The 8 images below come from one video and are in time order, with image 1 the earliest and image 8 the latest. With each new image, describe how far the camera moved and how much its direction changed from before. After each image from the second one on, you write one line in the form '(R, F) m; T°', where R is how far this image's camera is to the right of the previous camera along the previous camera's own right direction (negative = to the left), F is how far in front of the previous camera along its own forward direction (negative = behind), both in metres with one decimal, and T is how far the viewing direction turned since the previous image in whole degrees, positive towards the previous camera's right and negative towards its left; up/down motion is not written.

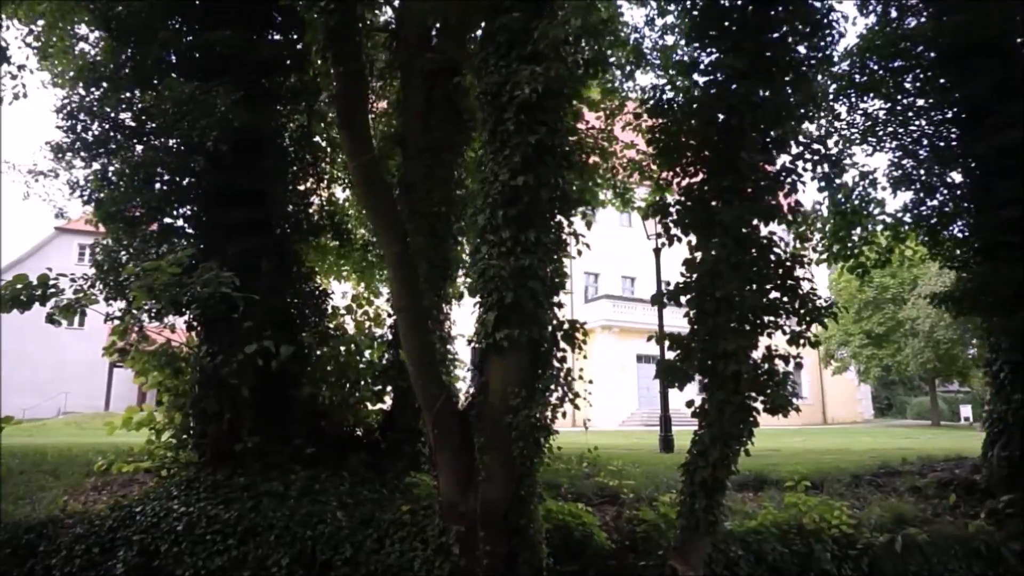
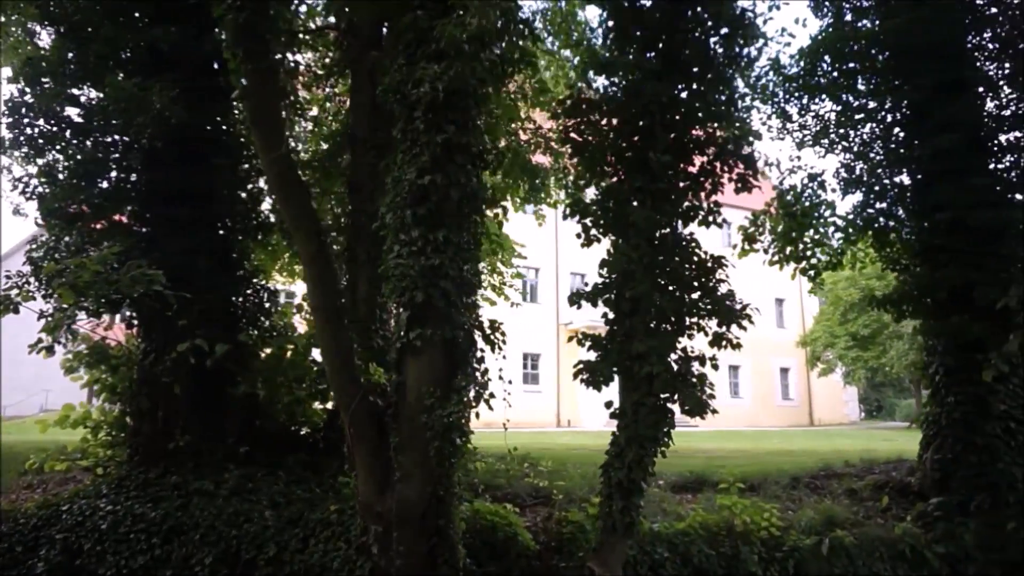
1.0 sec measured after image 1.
(+0.7, 0.0) m; 0°
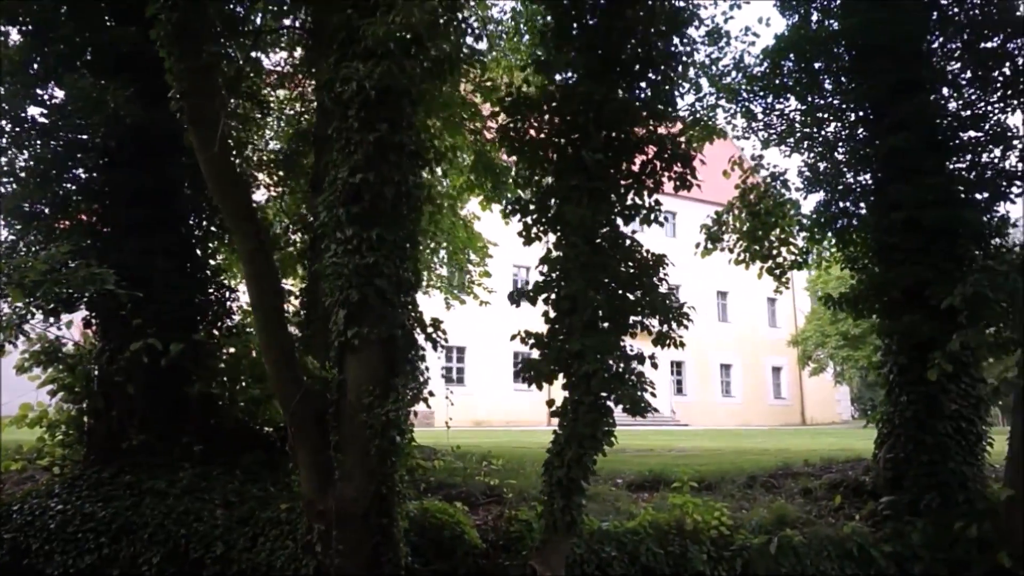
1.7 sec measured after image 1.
(+0.5, 0.0) m; 0°
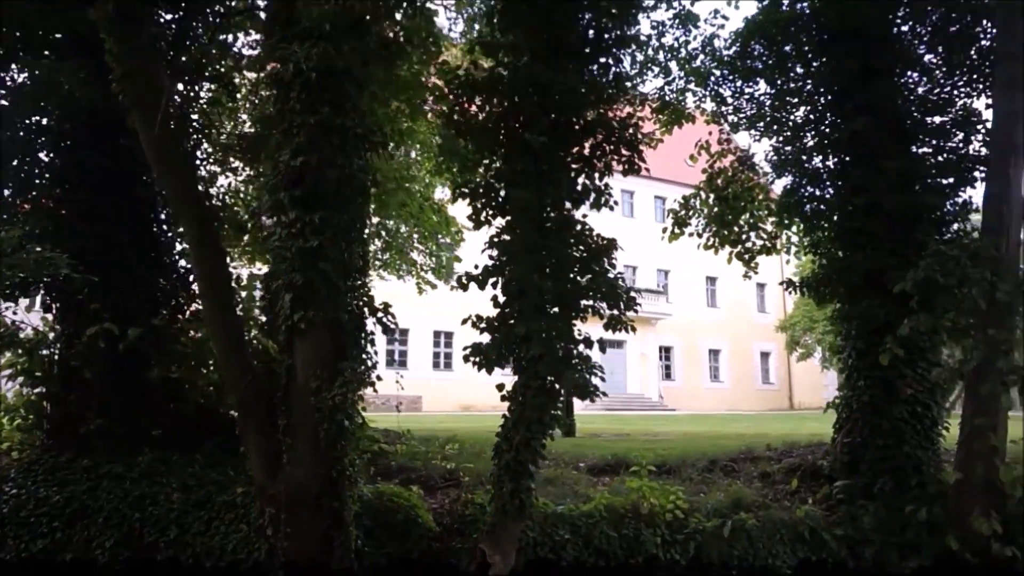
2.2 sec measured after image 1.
(+0.4, 0.0) m; 0°
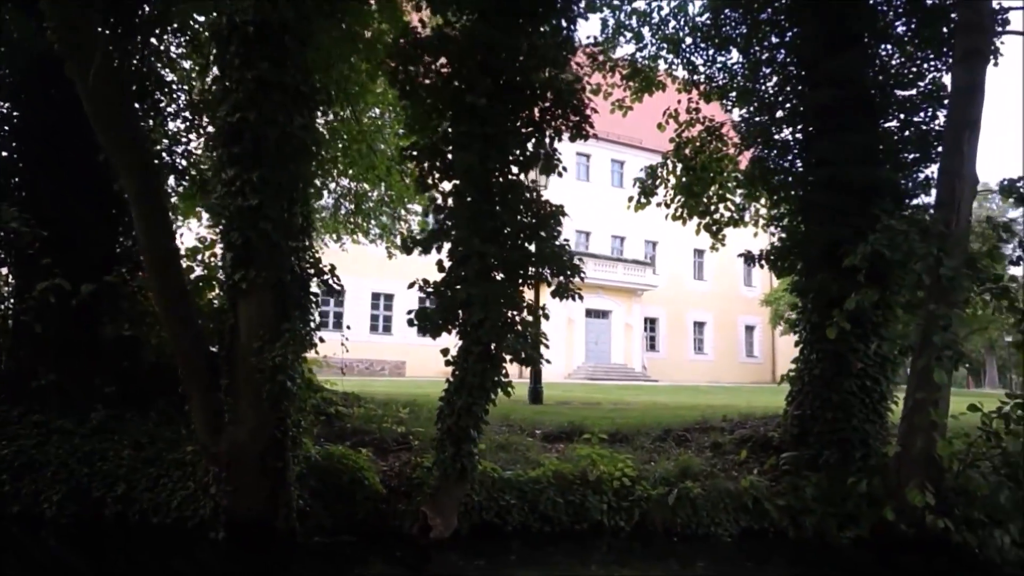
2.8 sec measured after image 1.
(+0.4, 0.0) m; +1°
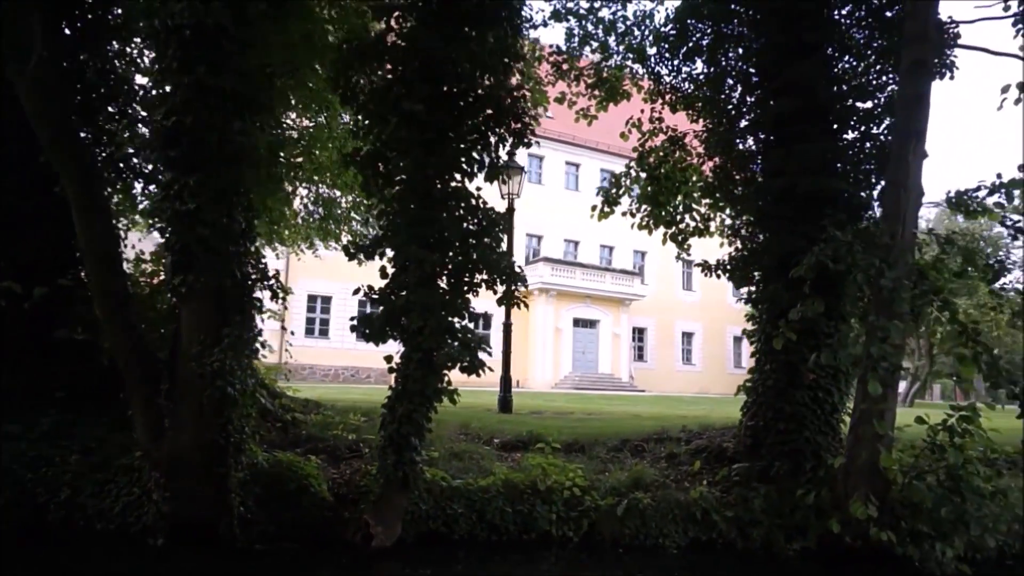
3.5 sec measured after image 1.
(+0.5, 0.0) m; 0°
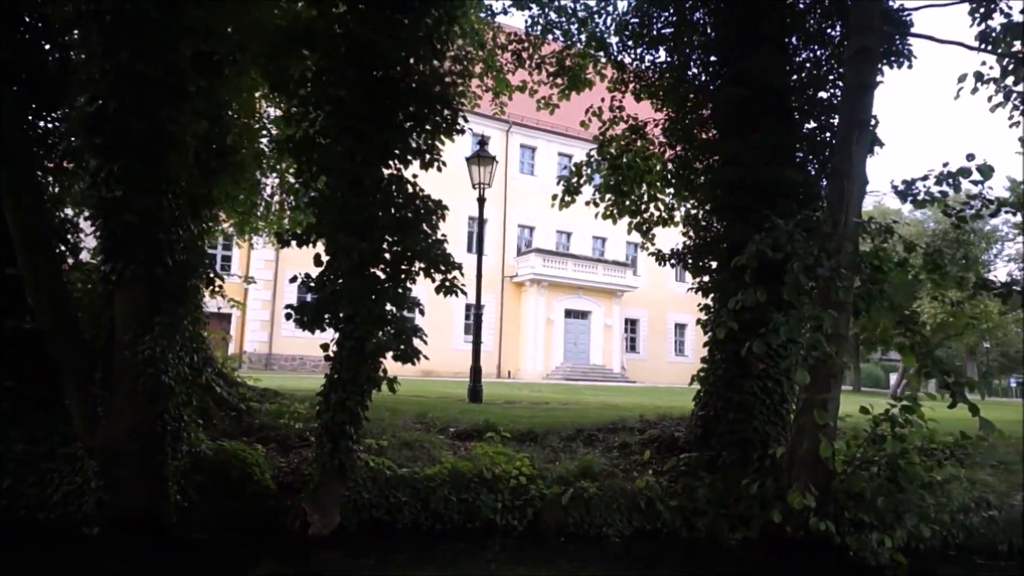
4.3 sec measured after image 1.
(+0.6, 0.0) m; 0°
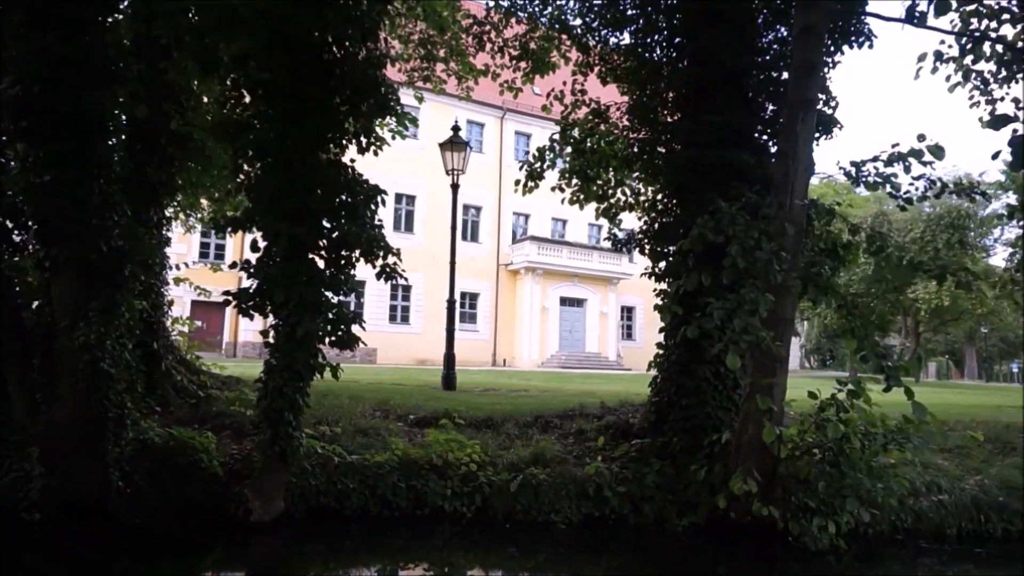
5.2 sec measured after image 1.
(+0.6, +0.1) m; 0°
